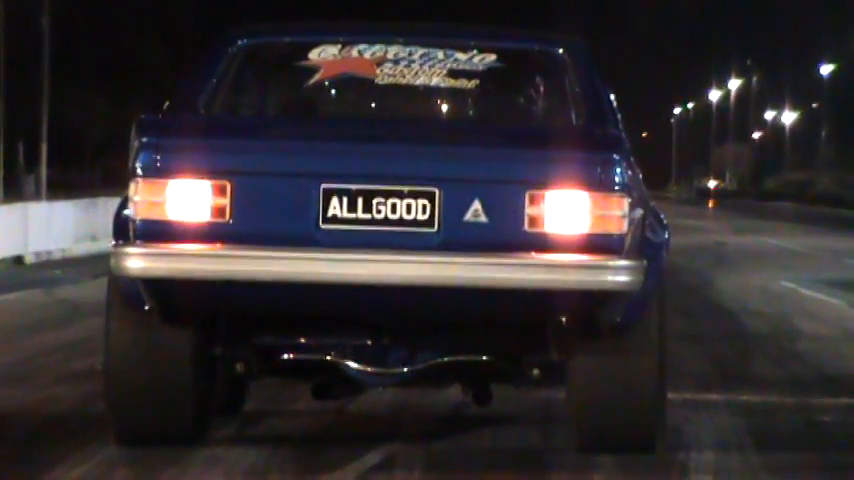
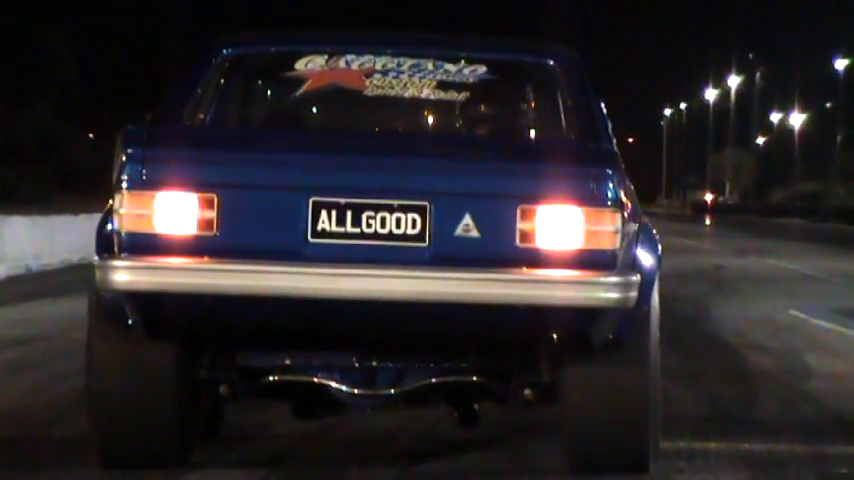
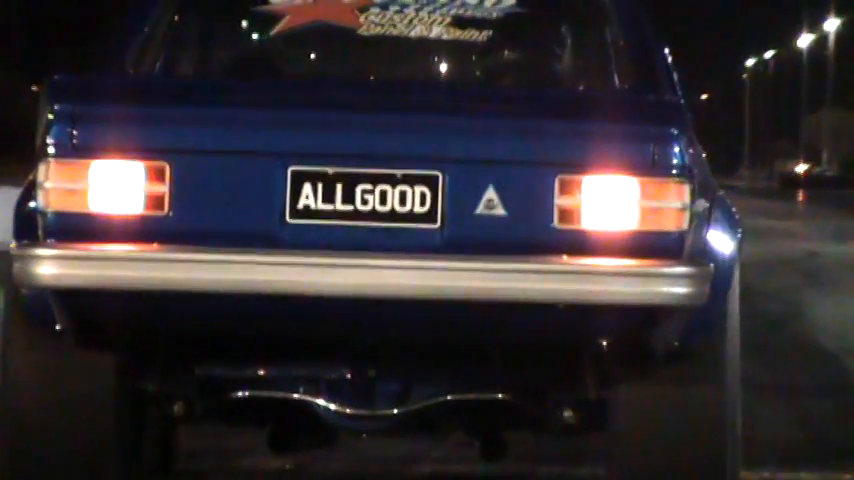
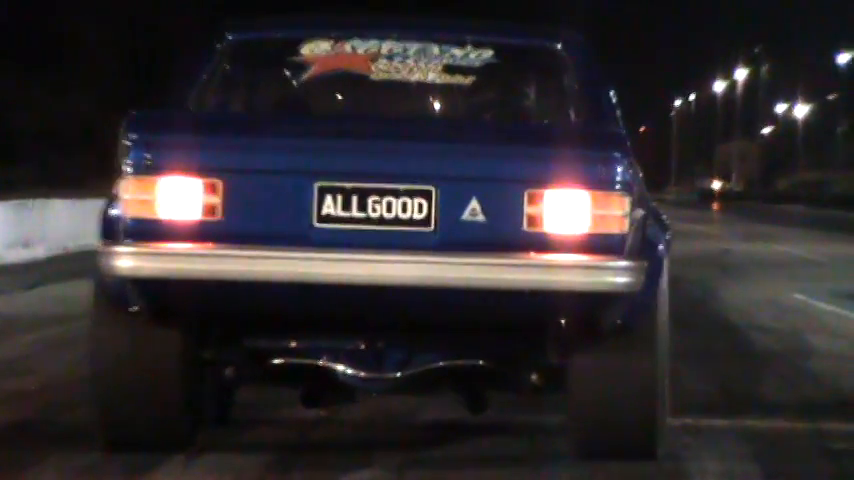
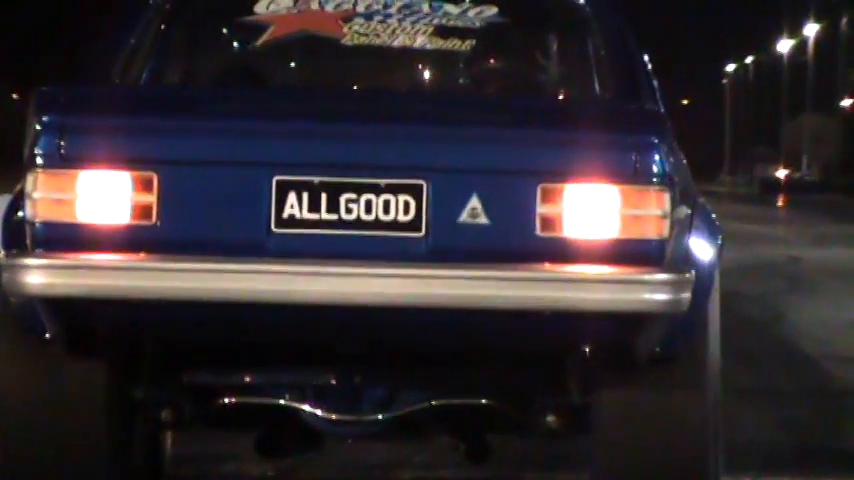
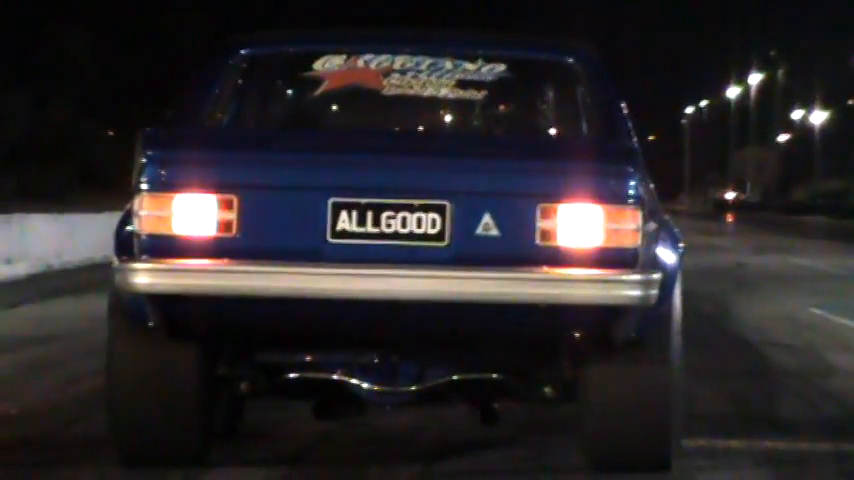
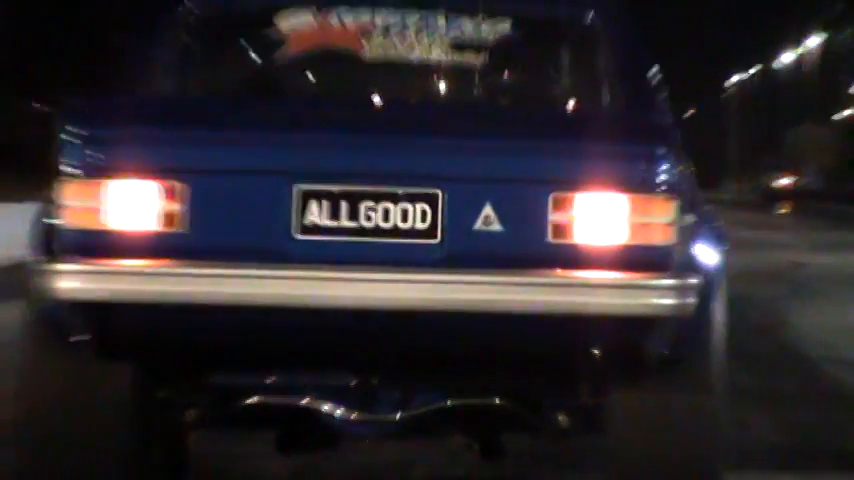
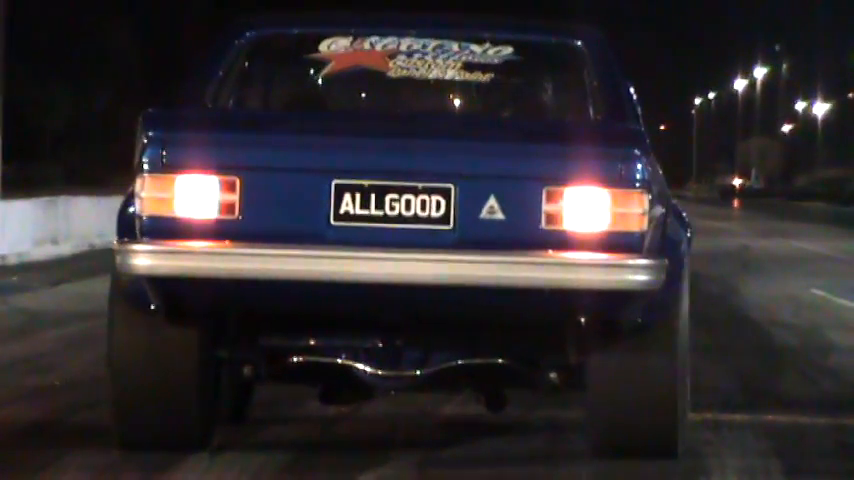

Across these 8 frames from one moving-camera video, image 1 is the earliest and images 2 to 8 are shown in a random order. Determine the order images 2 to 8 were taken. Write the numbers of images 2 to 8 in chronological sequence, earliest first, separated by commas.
8, 4, 3, 5, 7, 6, 2
